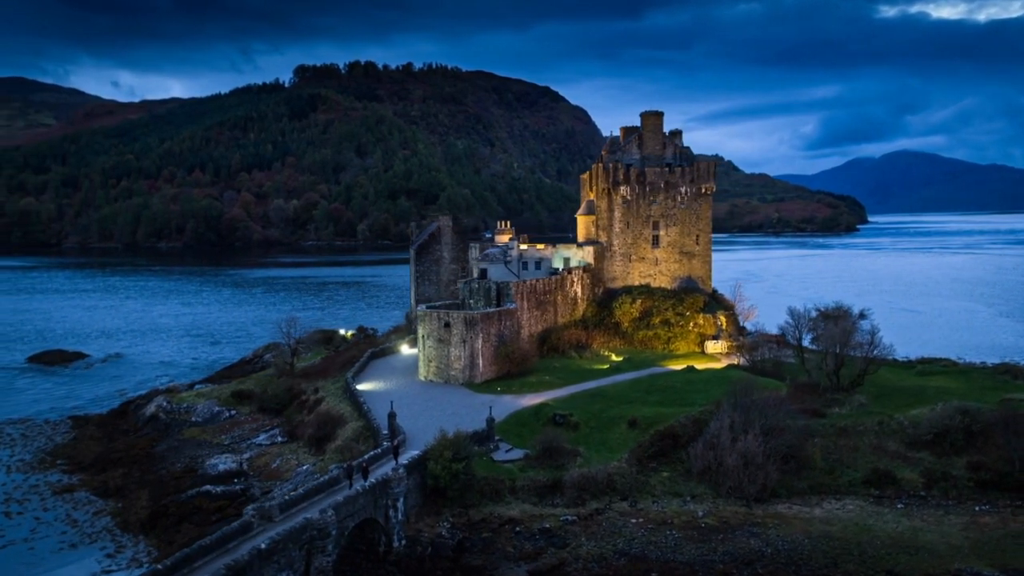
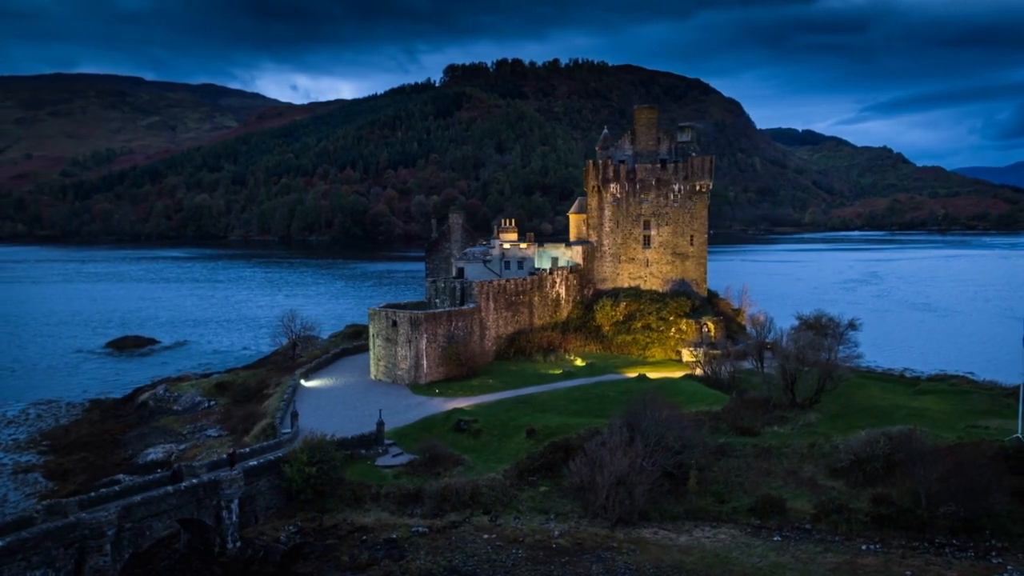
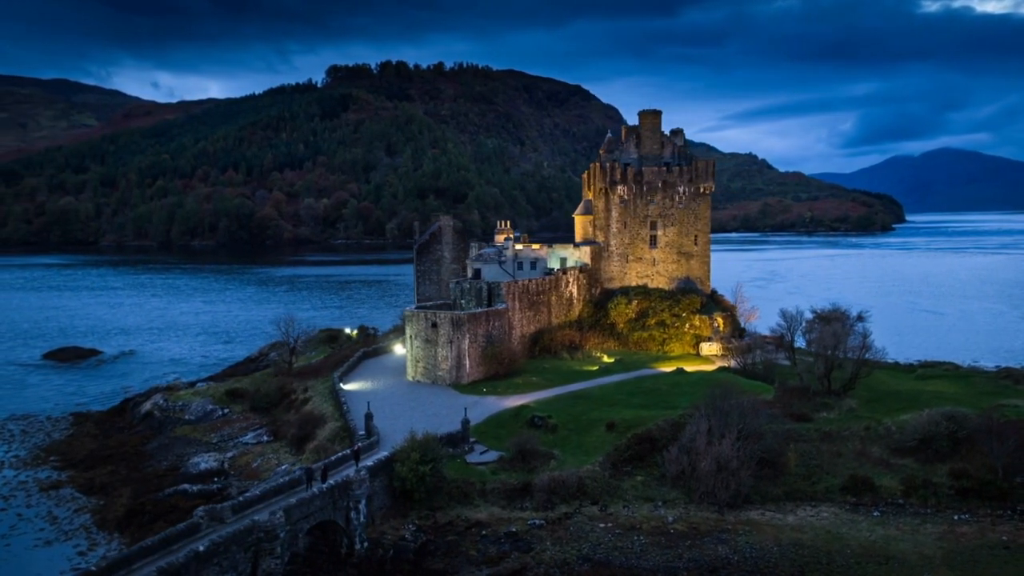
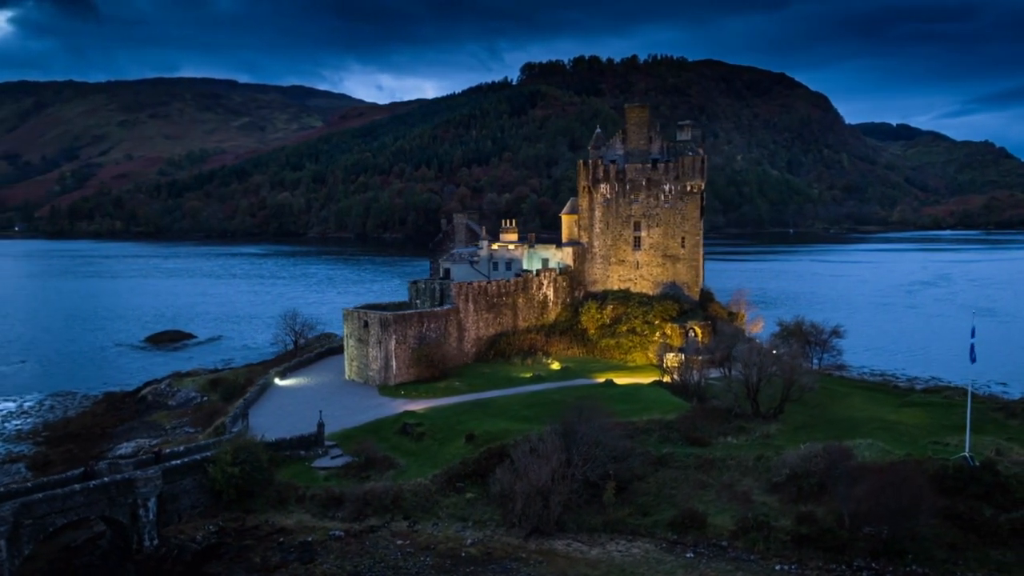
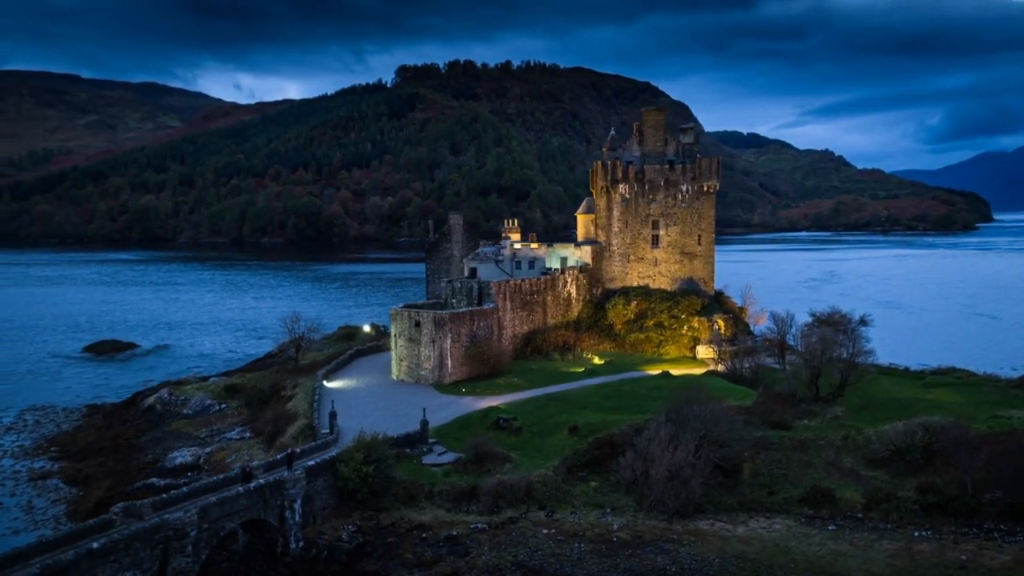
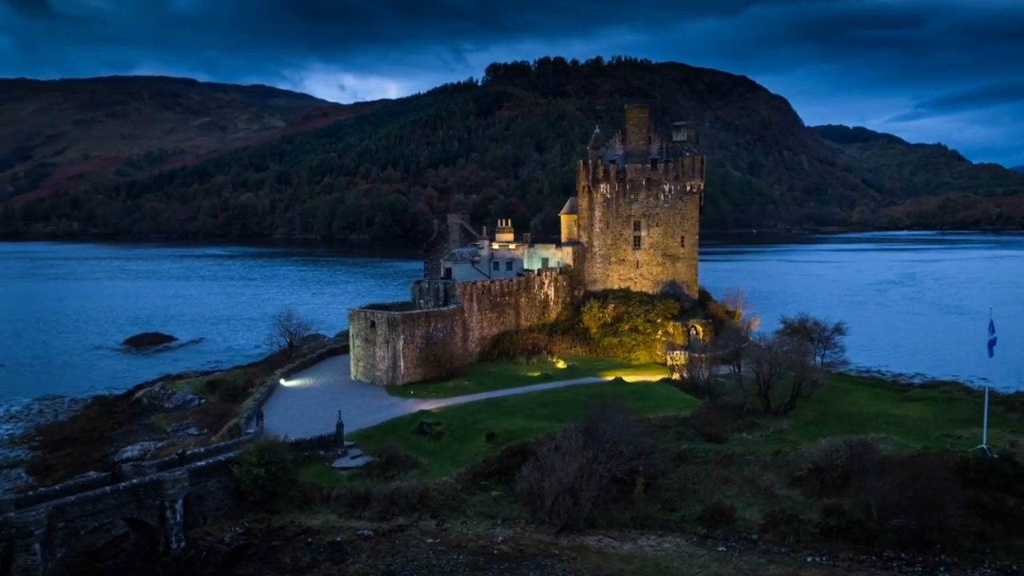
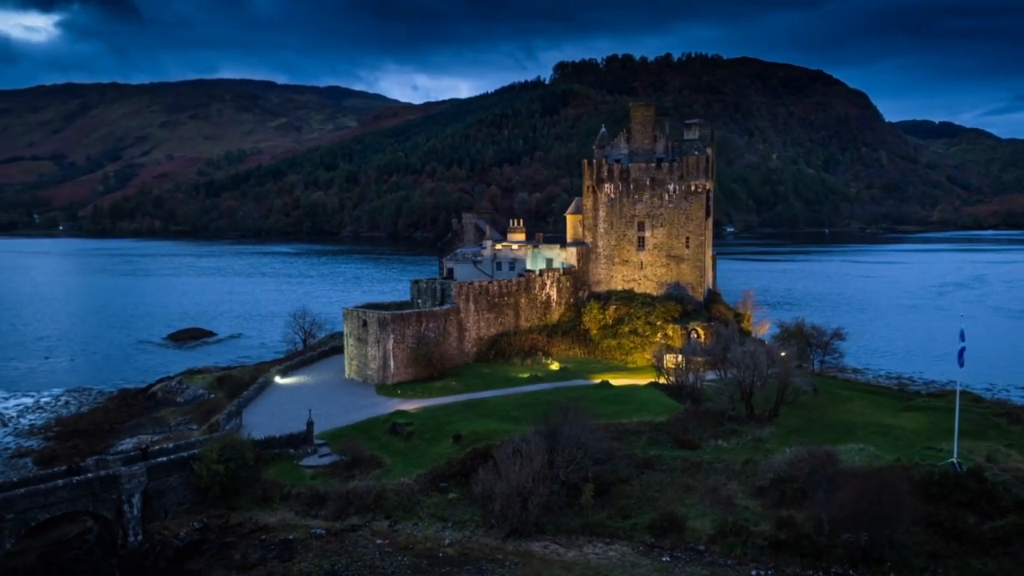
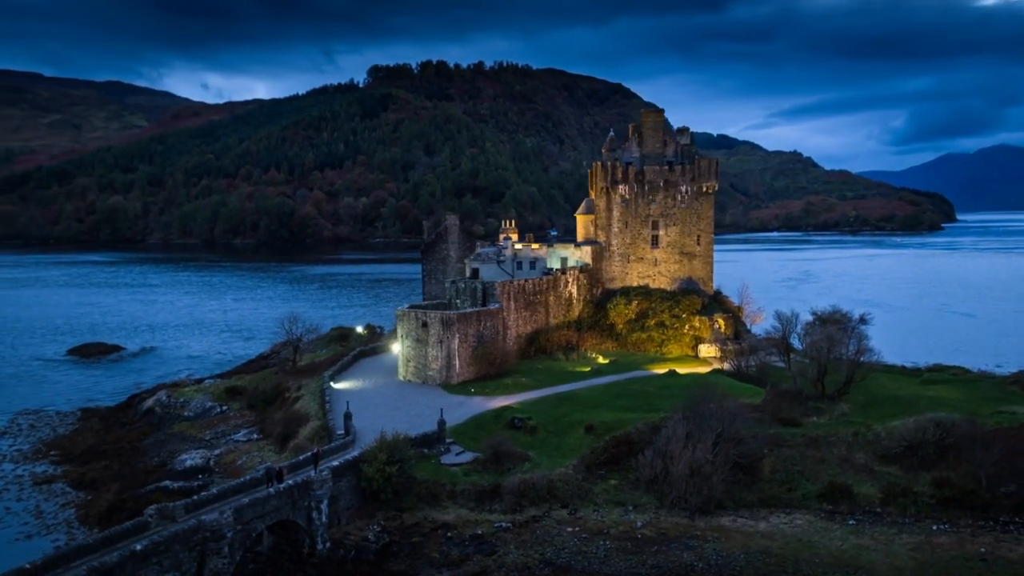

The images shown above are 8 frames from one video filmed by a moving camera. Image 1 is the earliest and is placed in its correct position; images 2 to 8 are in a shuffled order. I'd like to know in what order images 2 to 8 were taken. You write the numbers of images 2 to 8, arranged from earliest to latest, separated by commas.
3, 8, 5, 2, 6, 4, 7
